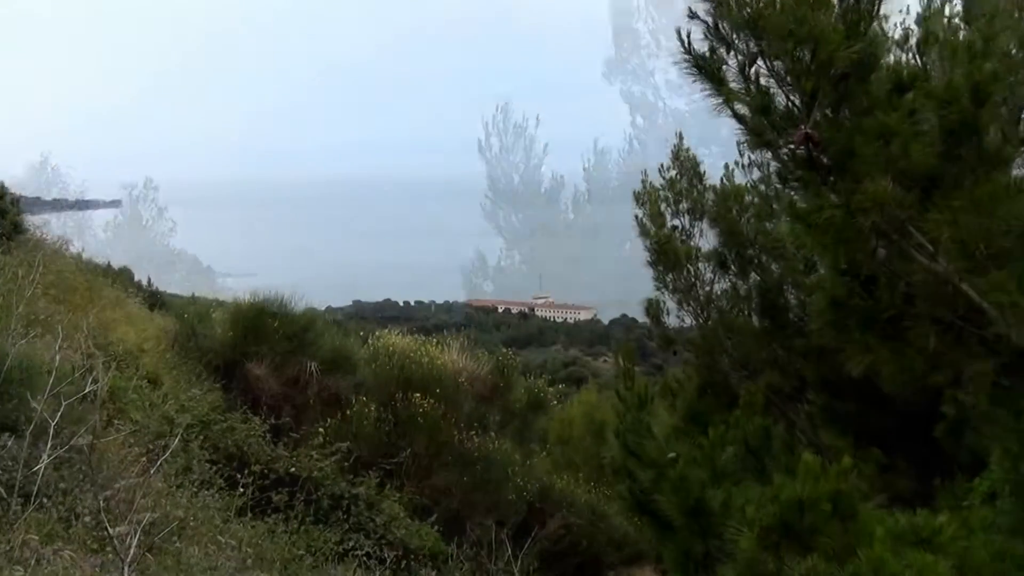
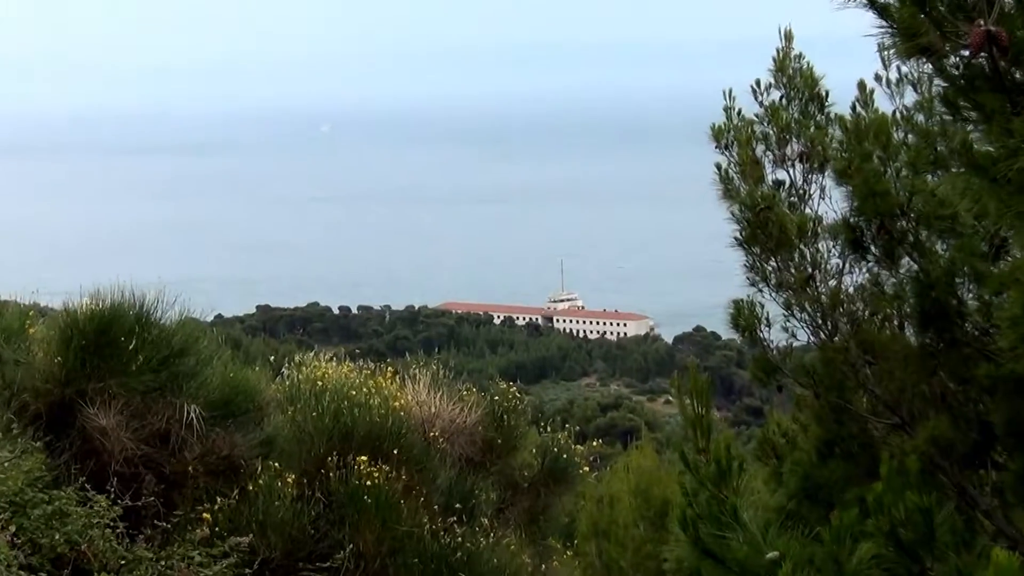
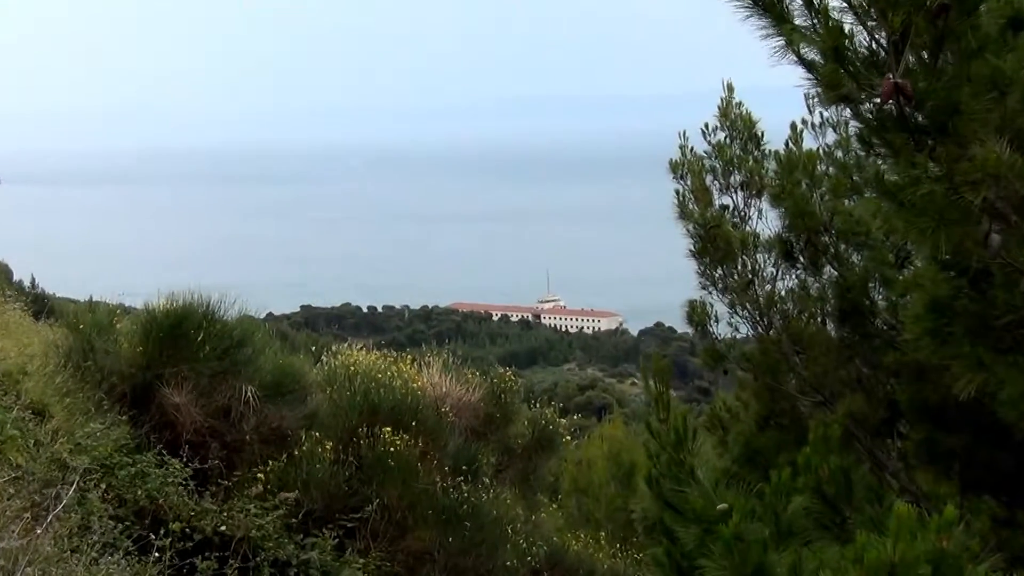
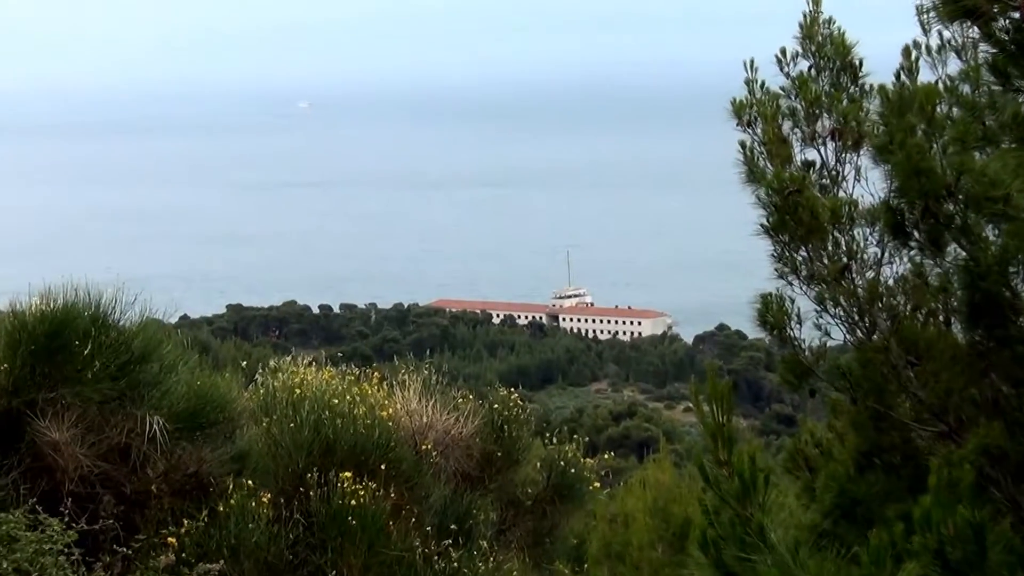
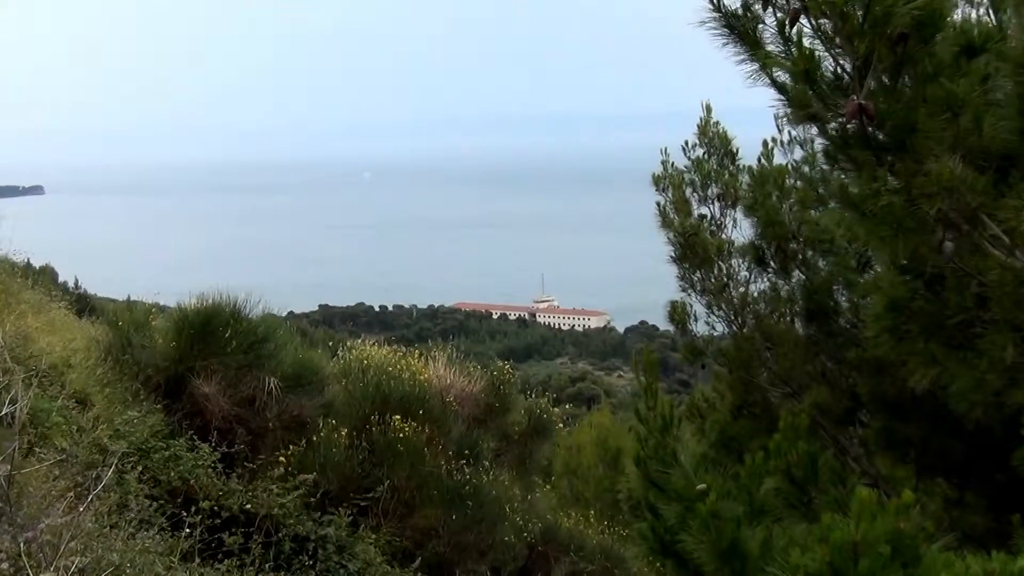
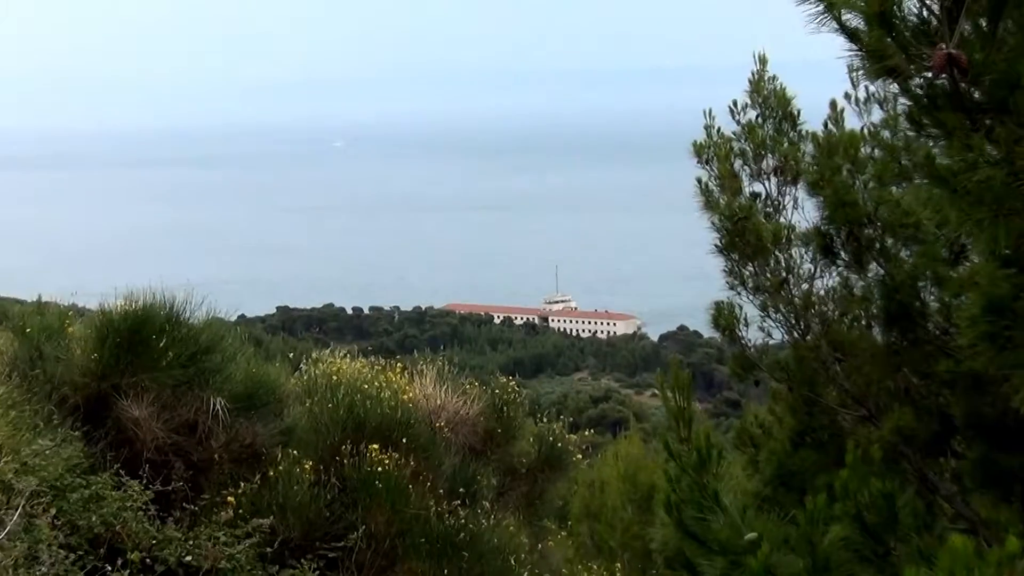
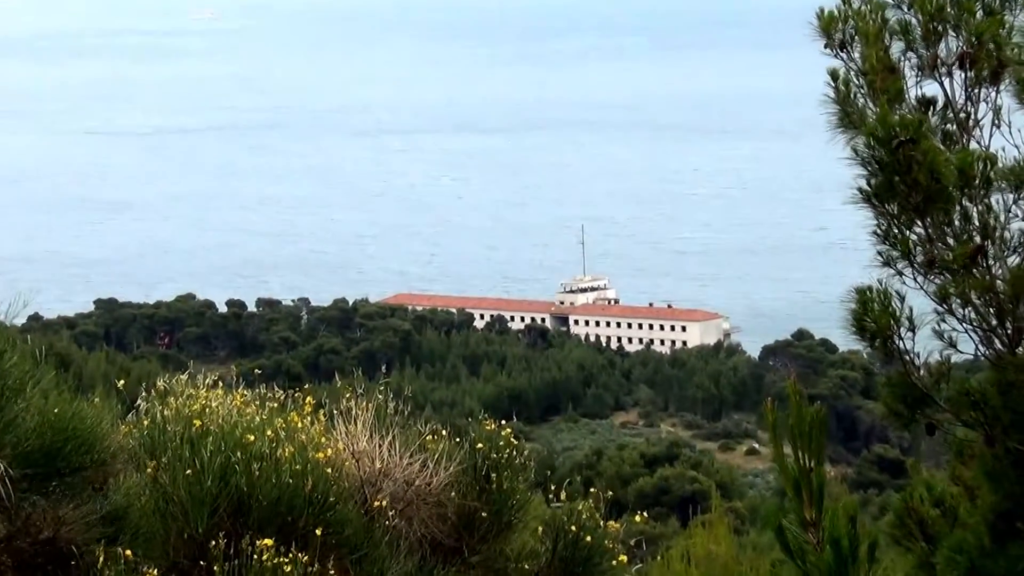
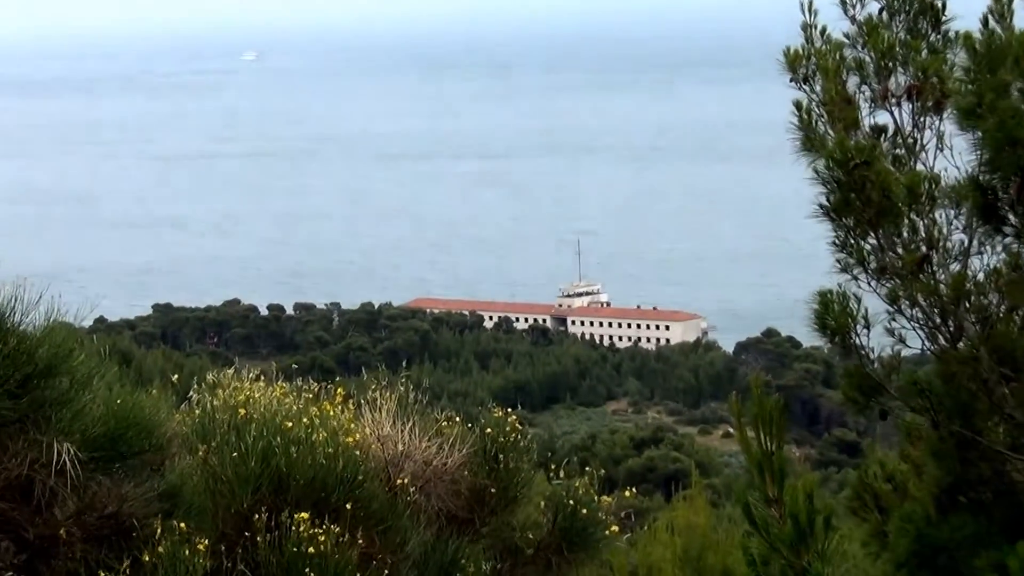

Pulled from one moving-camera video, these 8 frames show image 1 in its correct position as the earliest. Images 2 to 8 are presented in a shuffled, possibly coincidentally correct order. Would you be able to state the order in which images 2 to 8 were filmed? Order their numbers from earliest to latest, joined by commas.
5, 3, 6, 2, 4, 8, 7
